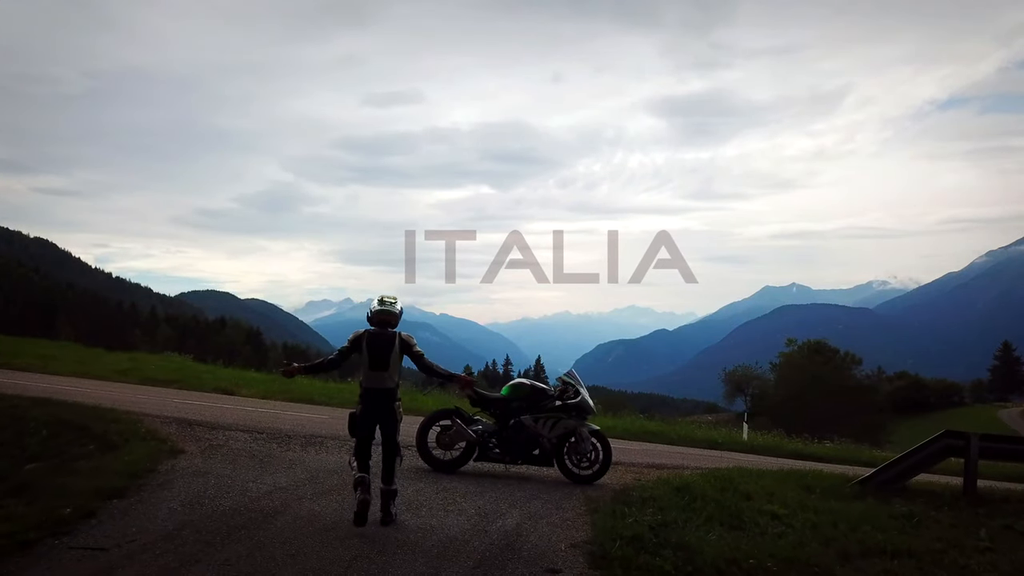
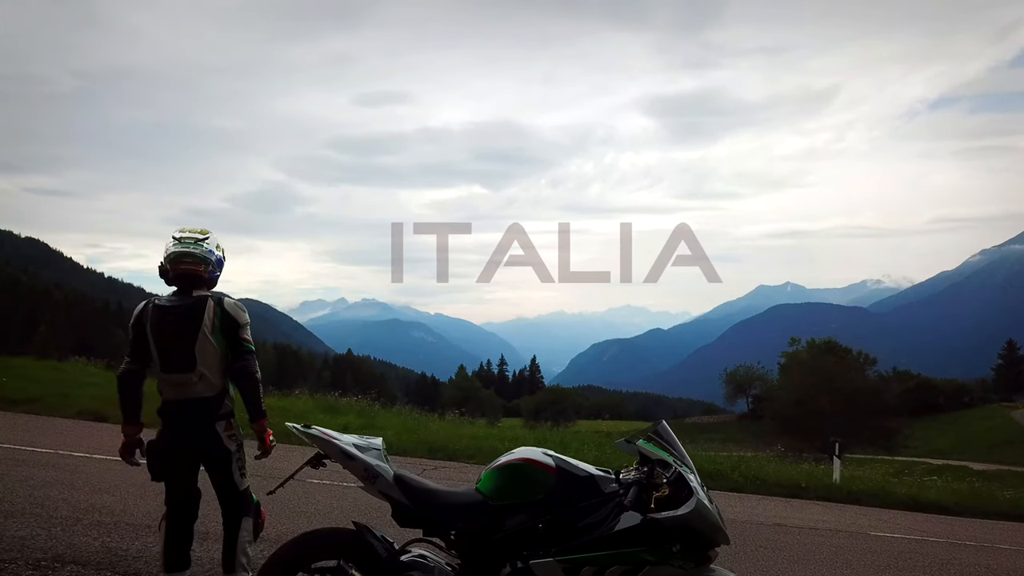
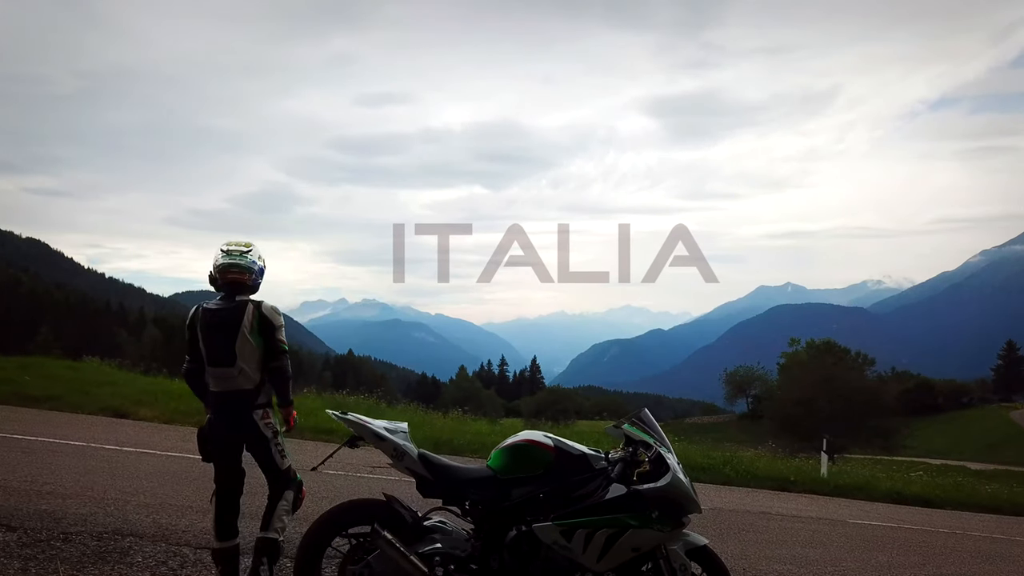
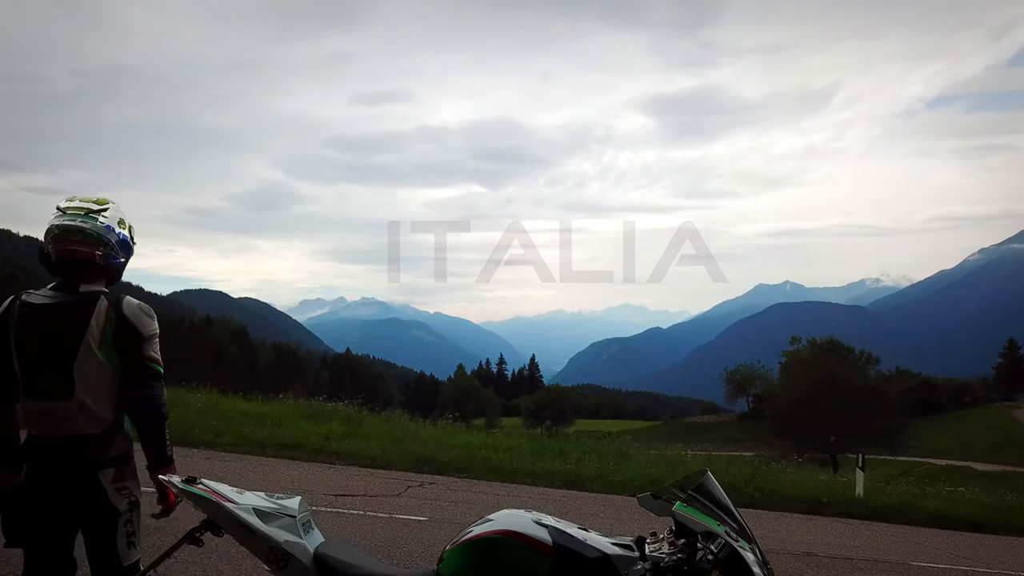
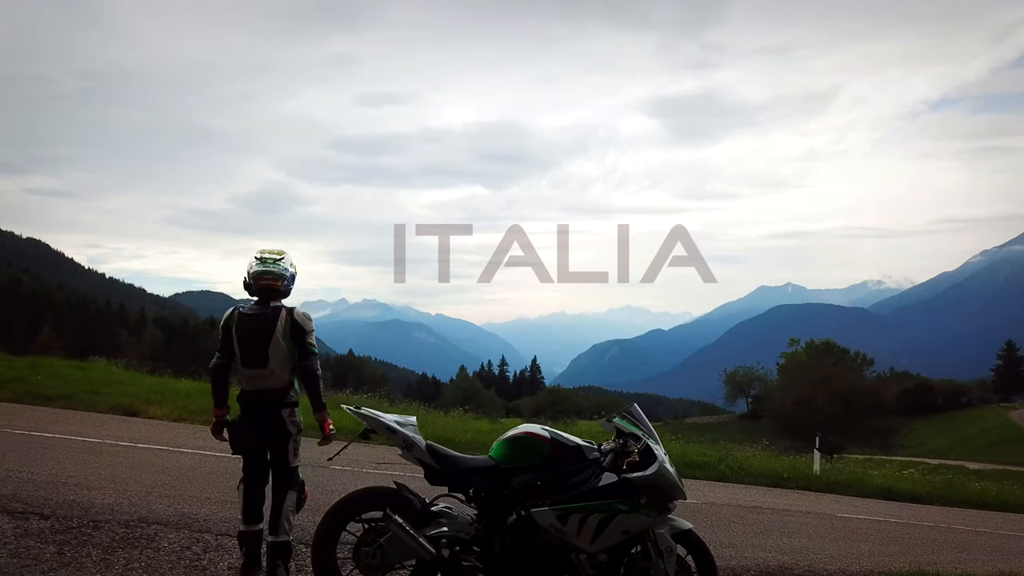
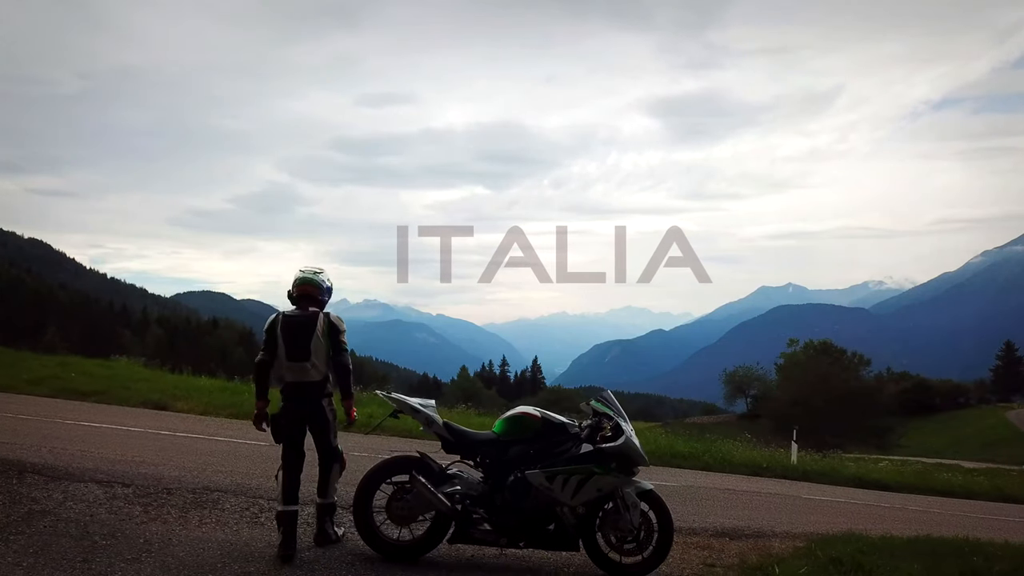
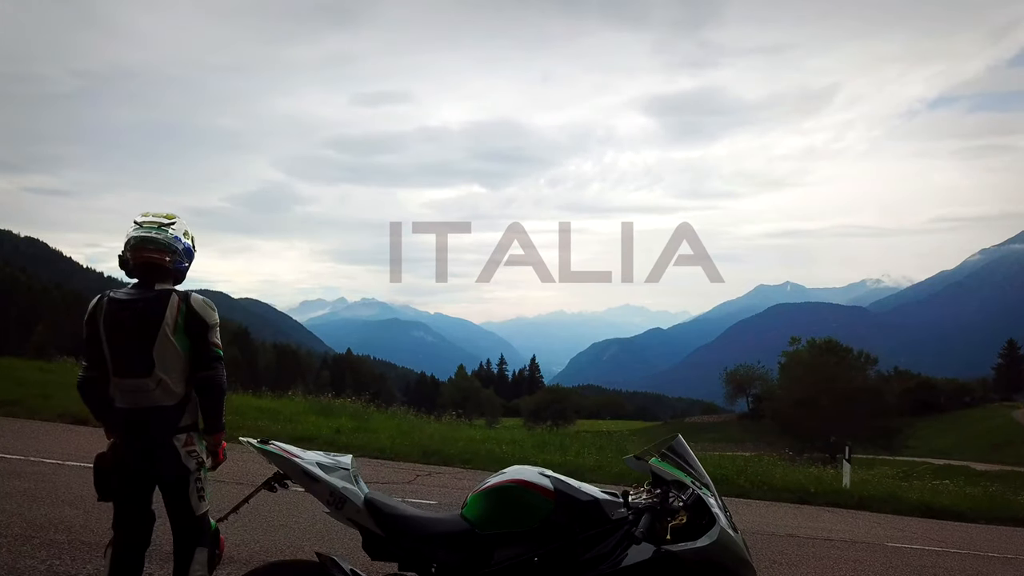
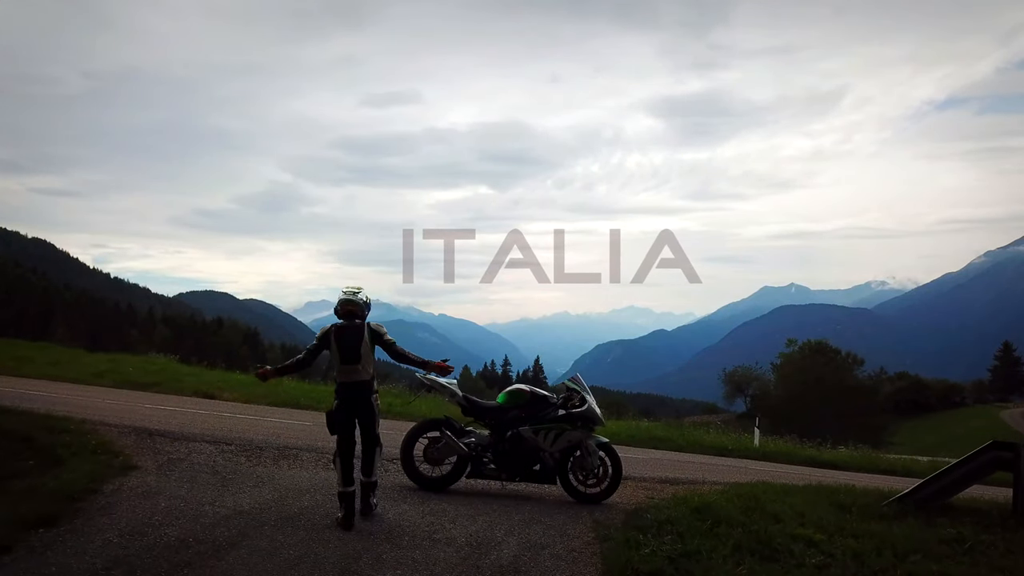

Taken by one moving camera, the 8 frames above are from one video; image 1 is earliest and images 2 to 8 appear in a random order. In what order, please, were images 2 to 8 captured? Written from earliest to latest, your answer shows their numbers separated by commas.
8, 6, 5, 3, 2, 7, 4
